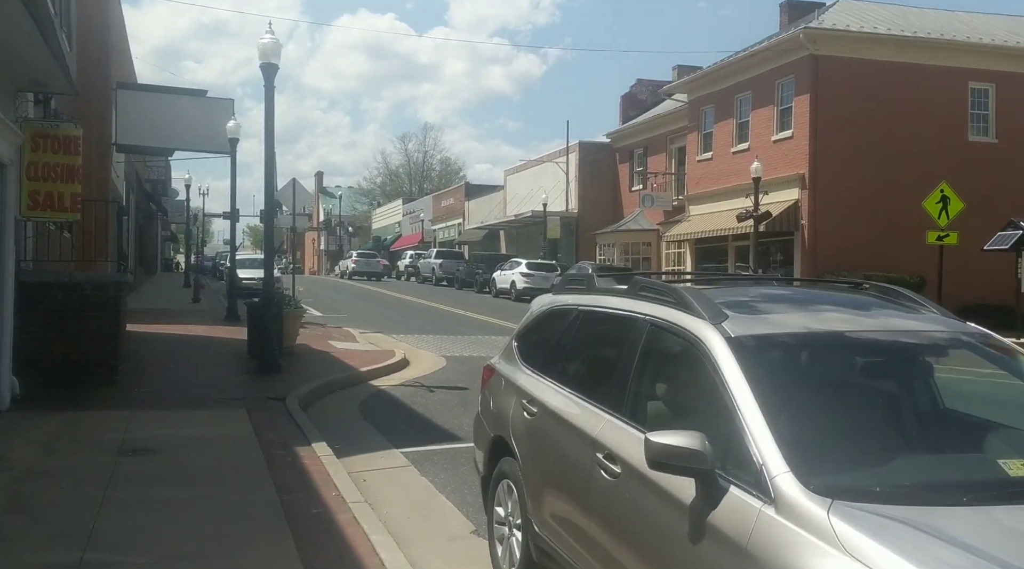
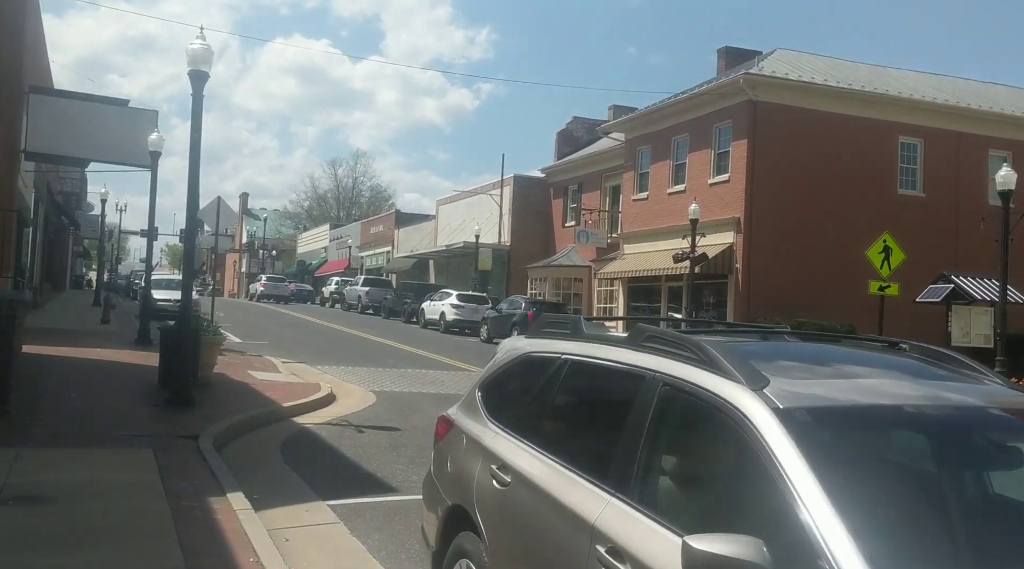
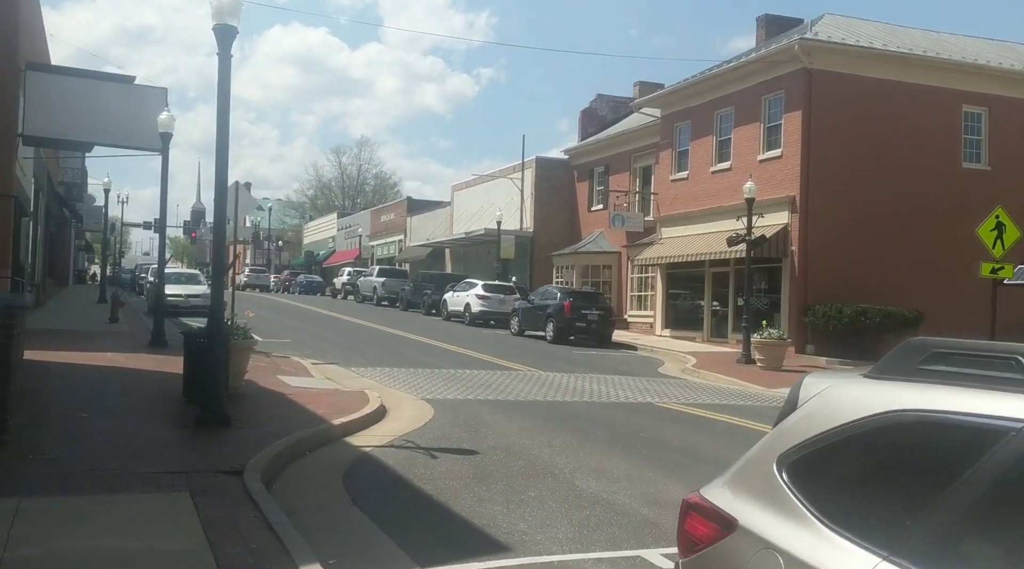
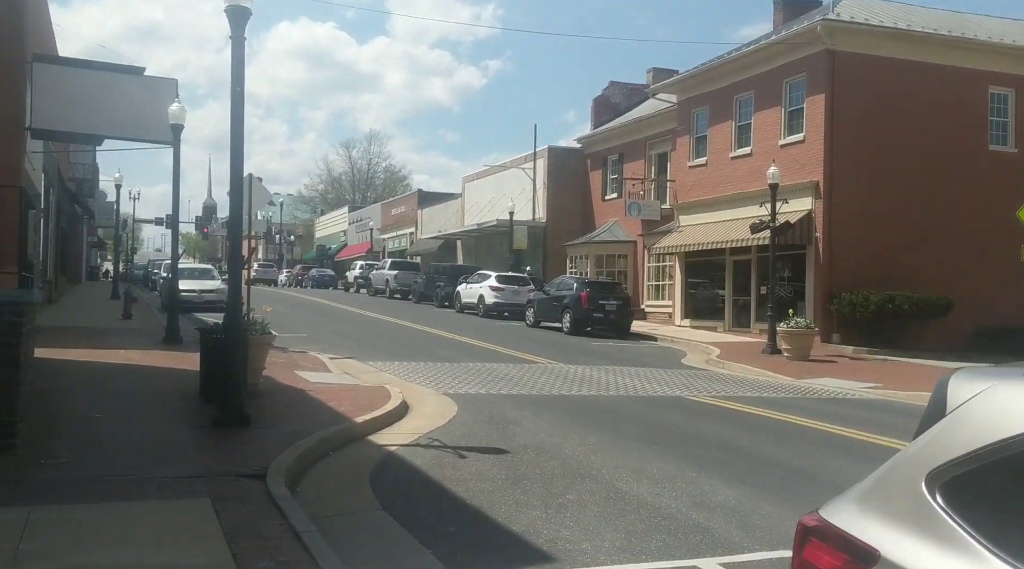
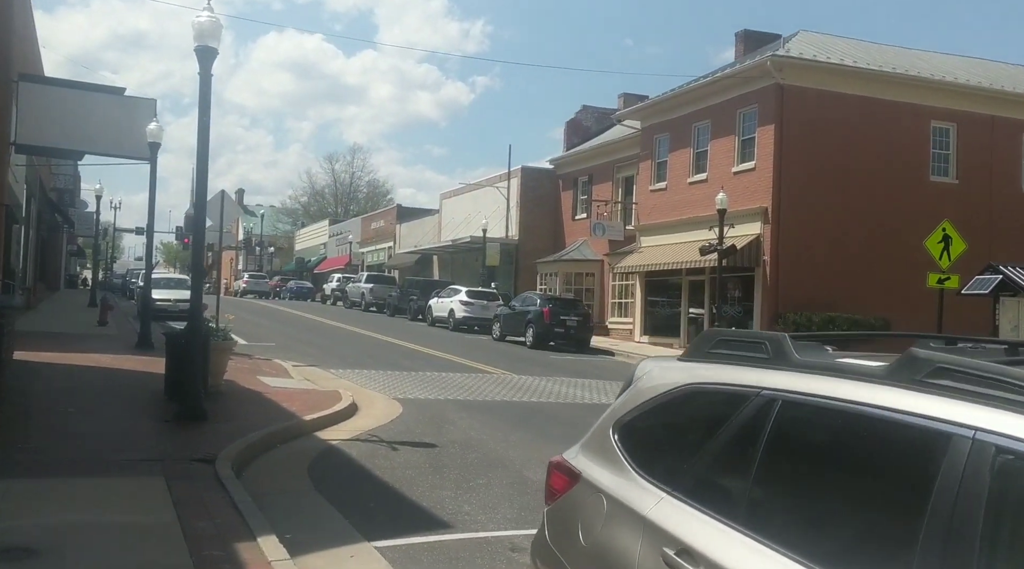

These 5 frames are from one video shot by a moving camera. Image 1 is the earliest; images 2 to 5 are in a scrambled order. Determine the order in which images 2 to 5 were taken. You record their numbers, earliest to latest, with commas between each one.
2, 5, 3, 4
